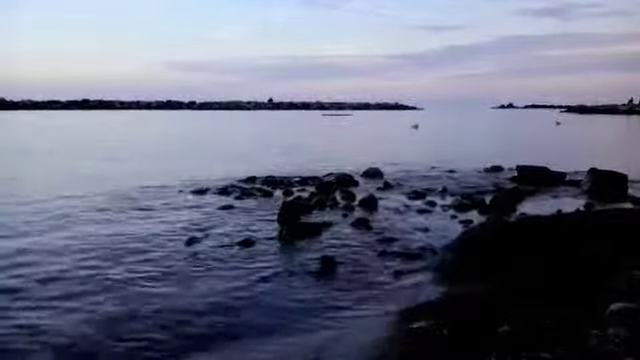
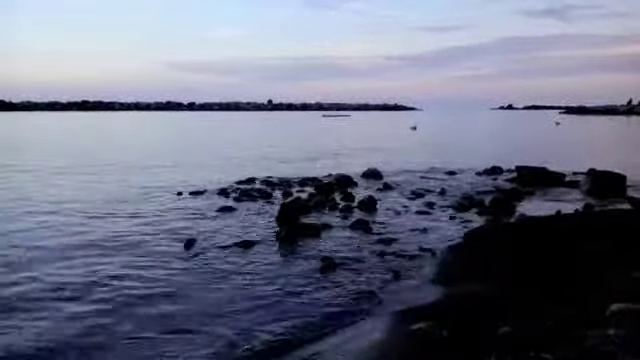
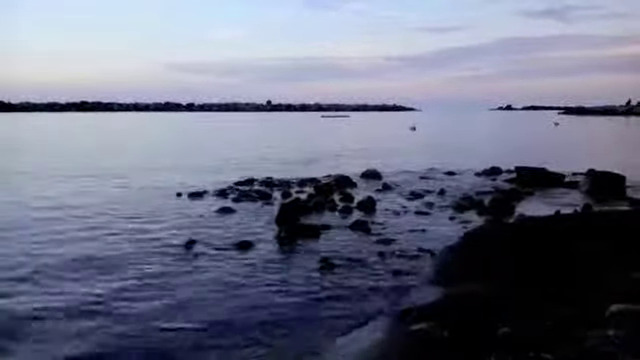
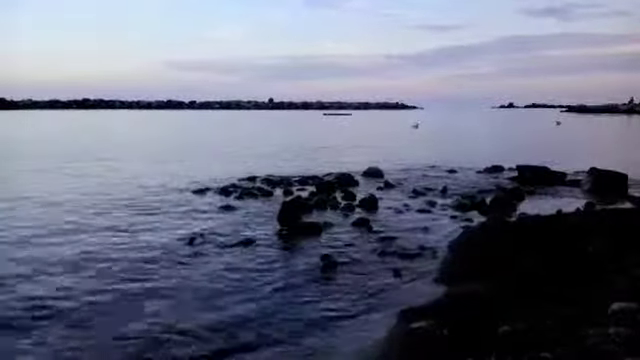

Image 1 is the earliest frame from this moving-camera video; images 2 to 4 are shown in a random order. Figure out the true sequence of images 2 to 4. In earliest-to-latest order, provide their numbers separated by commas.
4, 2, 3
